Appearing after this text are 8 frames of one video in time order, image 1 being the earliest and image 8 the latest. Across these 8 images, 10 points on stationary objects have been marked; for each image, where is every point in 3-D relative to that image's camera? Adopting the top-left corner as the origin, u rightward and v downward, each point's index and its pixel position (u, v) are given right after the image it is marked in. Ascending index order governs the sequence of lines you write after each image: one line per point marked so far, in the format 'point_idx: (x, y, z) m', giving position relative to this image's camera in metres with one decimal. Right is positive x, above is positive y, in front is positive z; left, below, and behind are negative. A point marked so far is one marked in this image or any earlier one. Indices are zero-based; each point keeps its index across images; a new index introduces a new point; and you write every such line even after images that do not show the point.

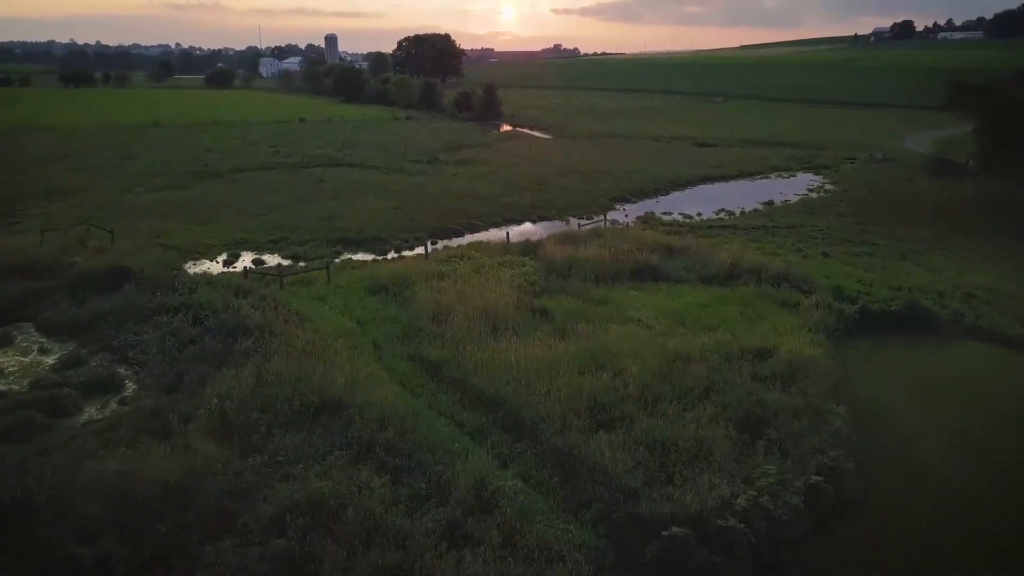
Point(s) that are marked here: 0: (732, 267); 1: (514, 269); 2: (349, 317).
0: (+6.0, +0.6, +19.3) m
1: (0.0, +0.5, +19.6) m
2: (-3.7, -0.7, +16.2) m
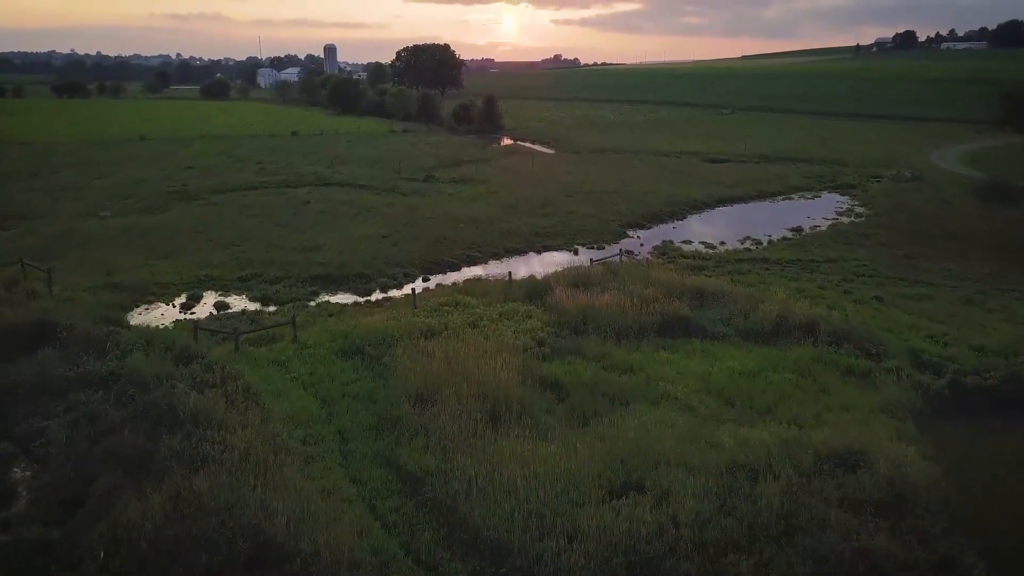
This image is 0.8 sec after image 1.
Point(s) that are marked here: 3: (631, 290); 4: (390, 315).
0: (+6.0, -0.7, +16.1) m
1: (+0.1, -0.8, +16.4) m
2: (-3.6, -1.9, +13.0) m
3: (+3.0, 0.0, +18.2) m
4: (-3.0, -0.7, +17.3) m
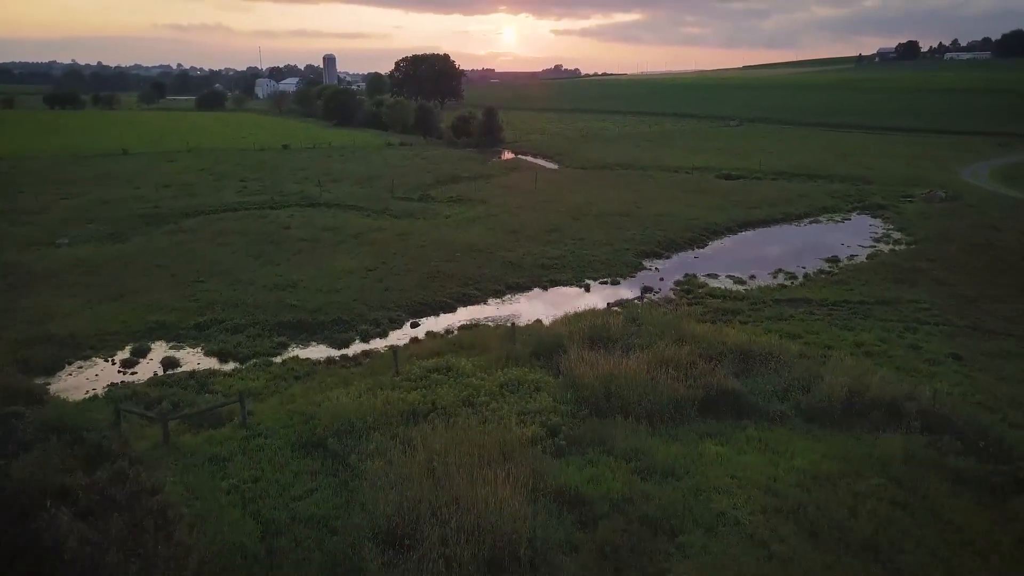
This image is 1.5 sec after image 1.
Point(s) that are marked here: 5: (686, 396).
0: (+6.1, -2.0, +12.9) m
1: (+0.2, -2.0, +13.2) m
2: (-3.5, -3.1, +9.7) m
3: (+3.1, -1.3, +15.0) m
4: (-2.9, -1.9, +14.1) m
5: (+3.2, -2.0, +13.0) m
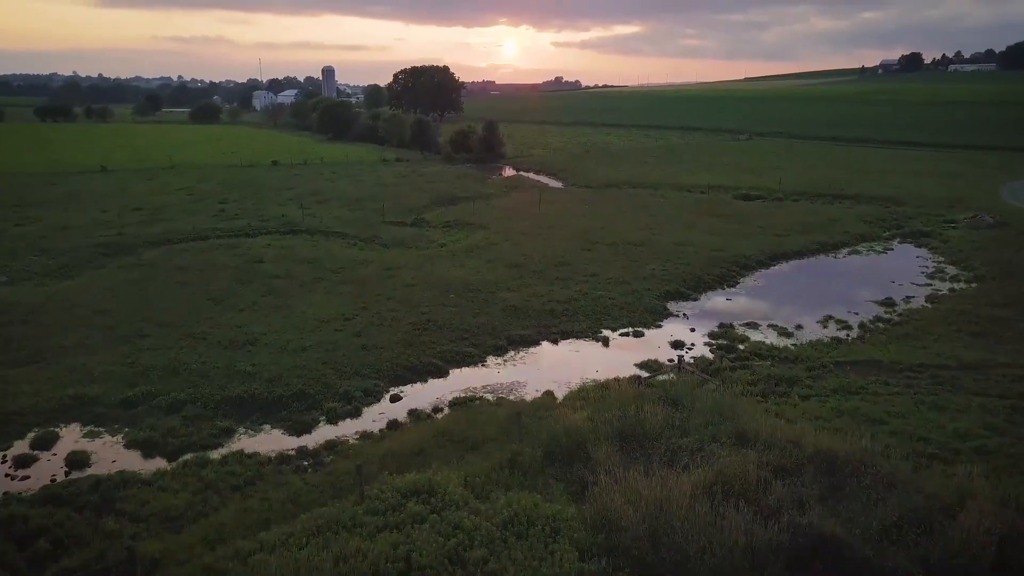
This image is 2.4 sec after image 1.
0: (+6.2, -3.3, +9.1) m
1: (+0.3, -3.3, +9.3) m
2: (-3.4, -4.4, +5.9) m
3: (+3.2, -2.7, +11.1) m
4: (-2.8, -3.3, +10.3) m
5: (+3.3, -3.3, +9.2) m
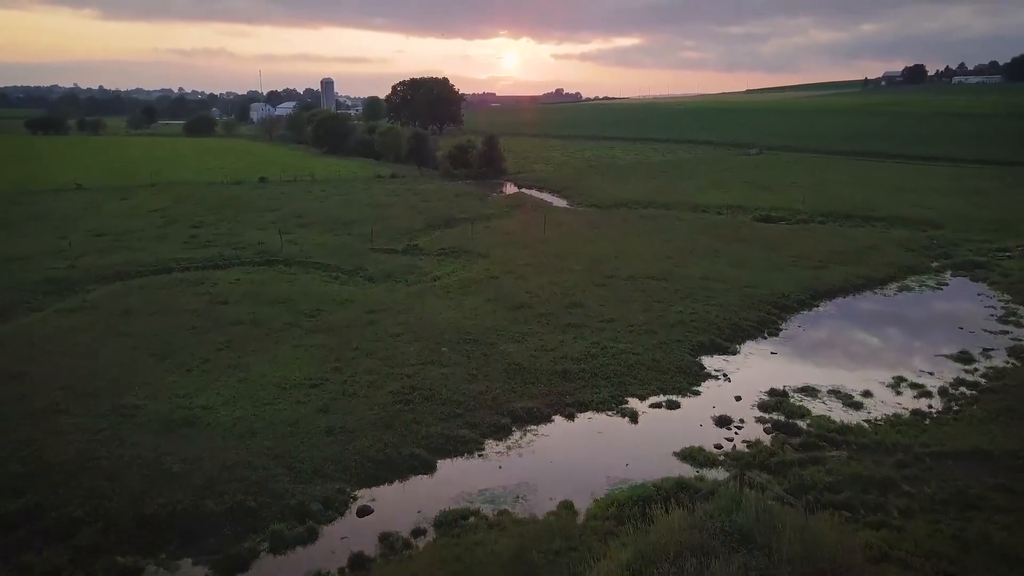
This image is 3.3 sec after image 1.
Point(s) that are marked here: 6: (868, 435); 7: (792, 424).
0: (+6.3, -4.5, +5.2) m
1: (+0.4, -4.6, +5.5) m
2: (-3.3, -5.6, +2.0) m
3: (+3.3, -3.9, +7.3) m
4: (-2.7, -4.5, +6.4) m
5: (+3.4, -4.6, +5.3) m
6: (+7.3, -3.0, +14.7) m
7: (+6.1, -2.9, +15.4) m
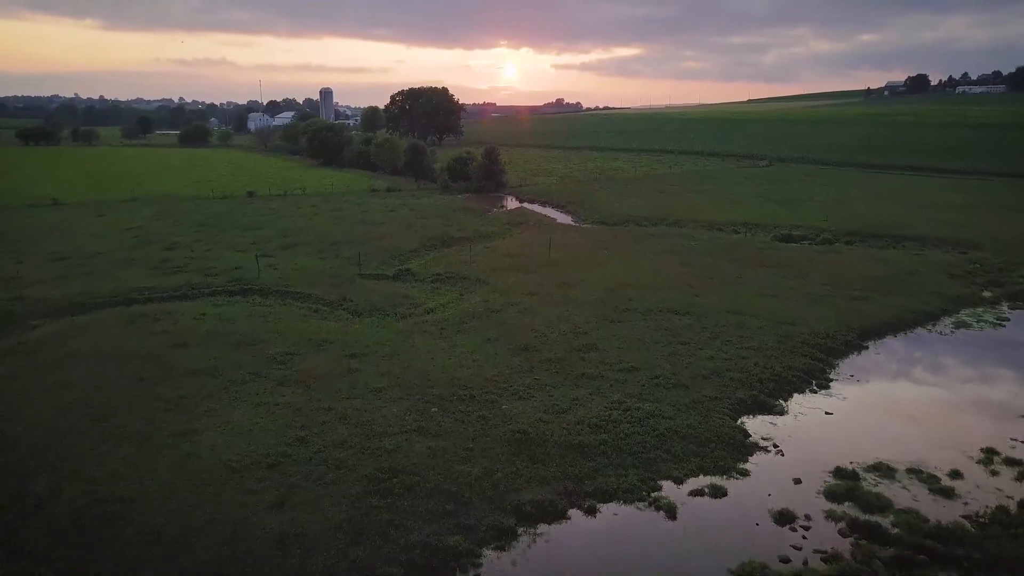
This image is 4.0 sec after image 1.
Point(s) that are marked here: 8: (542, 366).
0: (+6.4, -5.5, +1.9) m
1: (+0.5, -5.5, +2.1) m
2: (-3.3, -6.5, -1.3) m
3: (+3.4, -4.9, +4.0) m
4: (-2.6, -5.5, +3.1) m
5: (+3.5, -5.5, +2.0) m
6: (+7.4, -4.1, +11.3) m
7: (+6.2, -4.0, +12.1) m
8: (+0.8, -2.1, +19.2) m
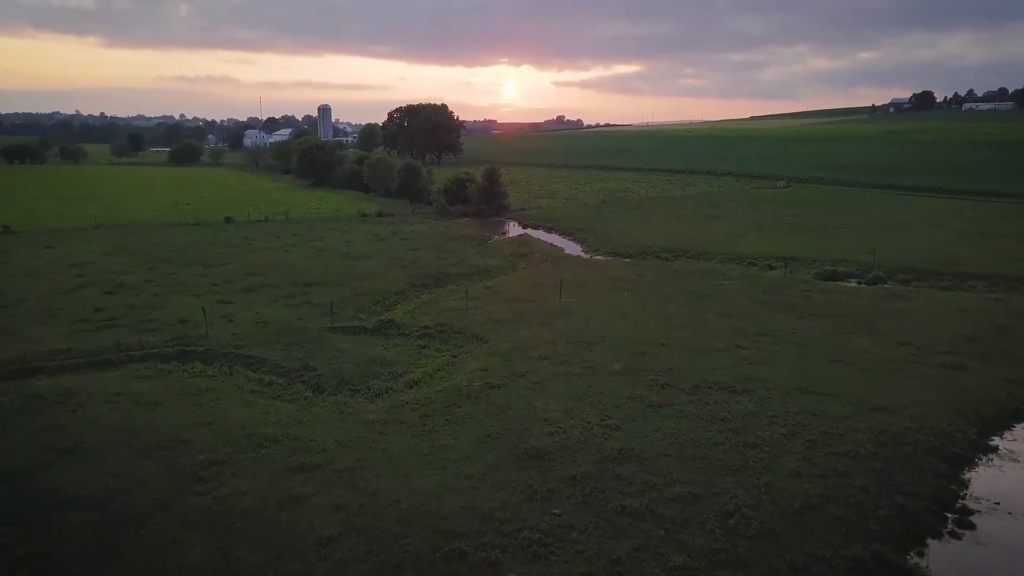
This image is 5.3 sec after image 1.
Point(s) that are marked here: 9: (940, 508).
0: (+6.6, -6.9, -3.8) m
1: (+0.6, -6.9, -3.5) m
2: (-3.1, -7.8, -7.0) m
3: (+3.6, -6.3, -1.7) m
4: (-2.5, -6.9, -2.6) m
5: (+3.6, -6.9, -3.6) m
6: (+7.6, -5.7, +5.7) m
7: (+6.3, -5.6, +6.5) m
8: (+1.0, -3.9, +13.6) m
9: (+7.9, -4.2, +13.2) m
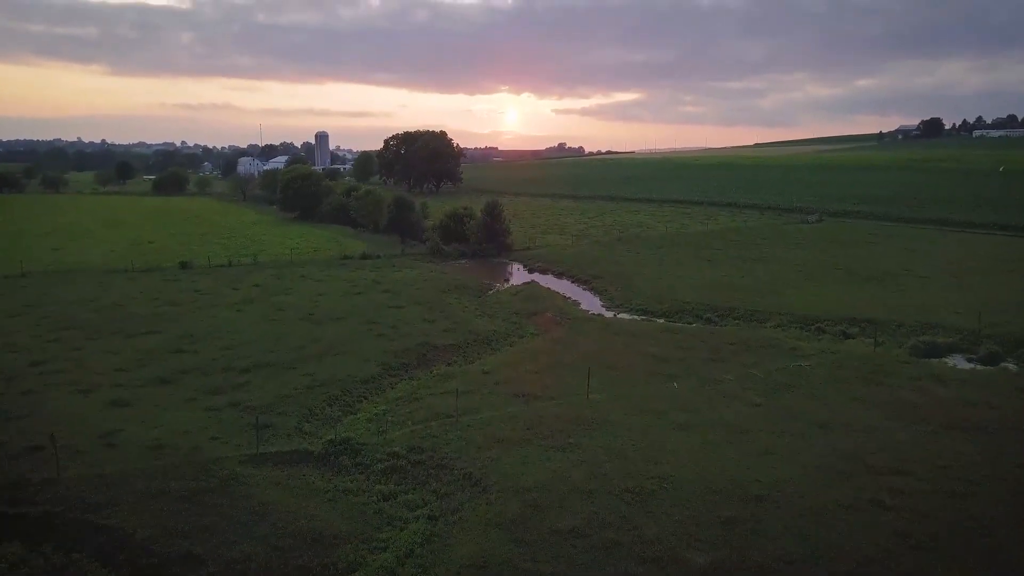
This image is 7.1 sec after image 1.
0: (+6.8, -8.5, -12.3) m
1: (+0.9, -8.6, -12.0) m
2: (-2.9, -9.4, -15.5) m
3: (+3.8, -8.1, -10.2) m
4: (-2.2, -8.6, -11.1) m
5: (+3.8, -8.6, -12.2) m
6: (+7.8, -7.7, -2.8) m
7: (+6.6, -7.6, -2.0) m
8: (+1.3, -6.2, +5.2) m
9: (+8.2, -6.5, +4.8) m
